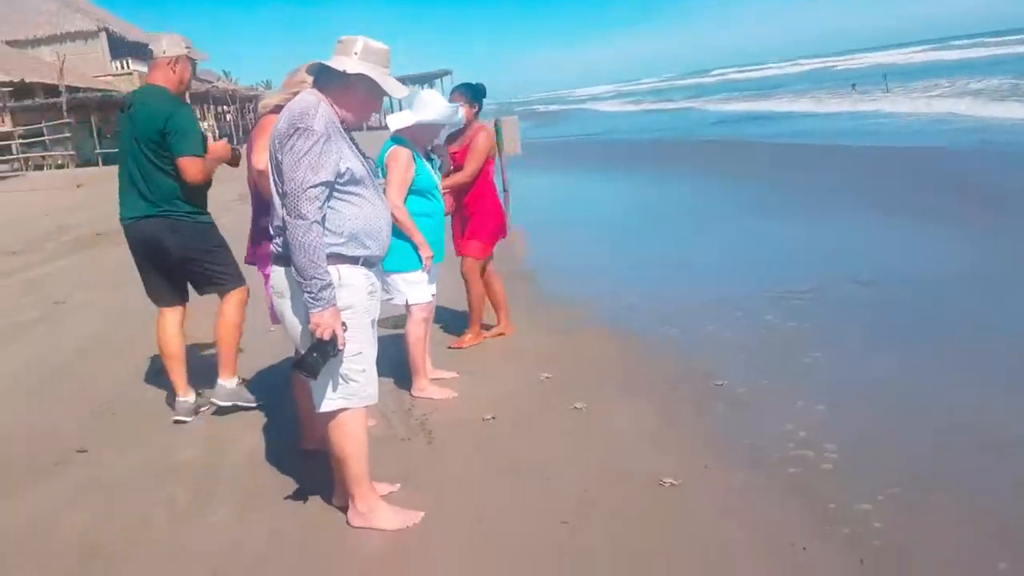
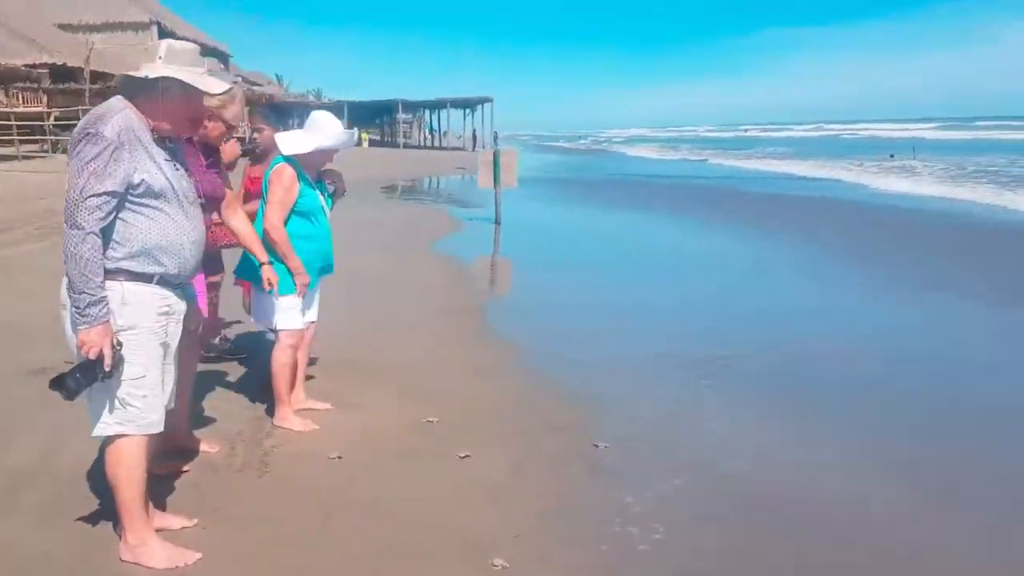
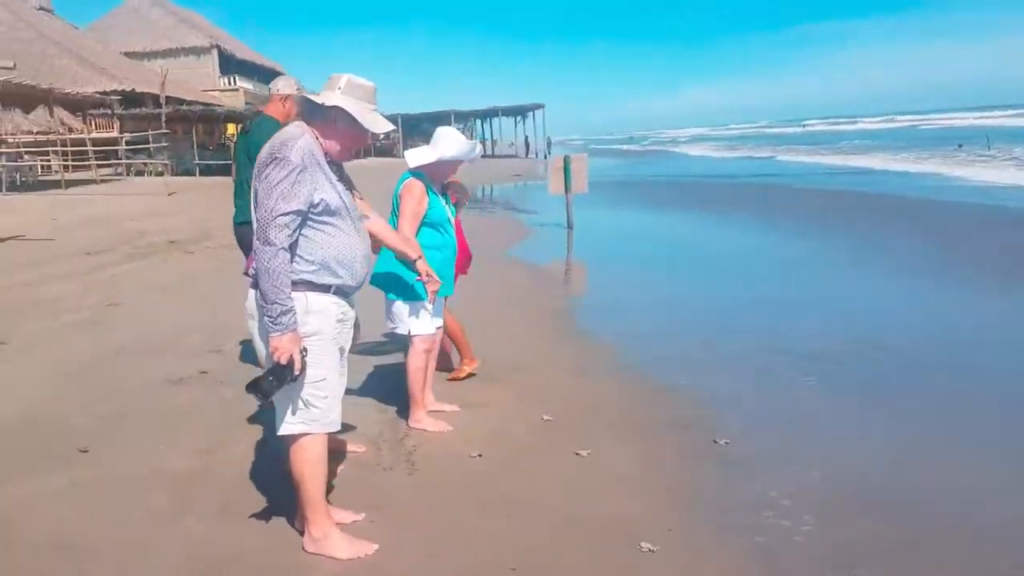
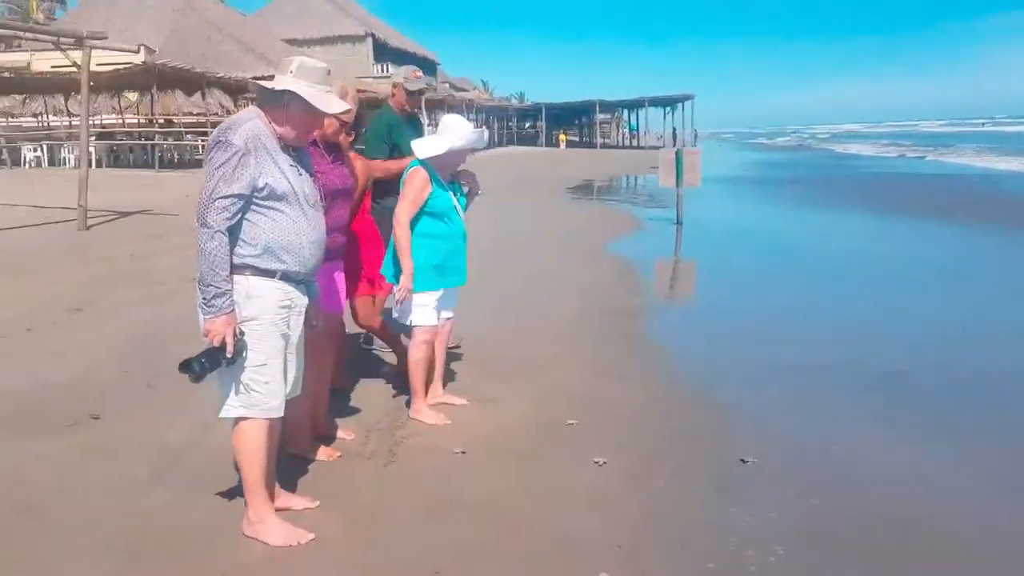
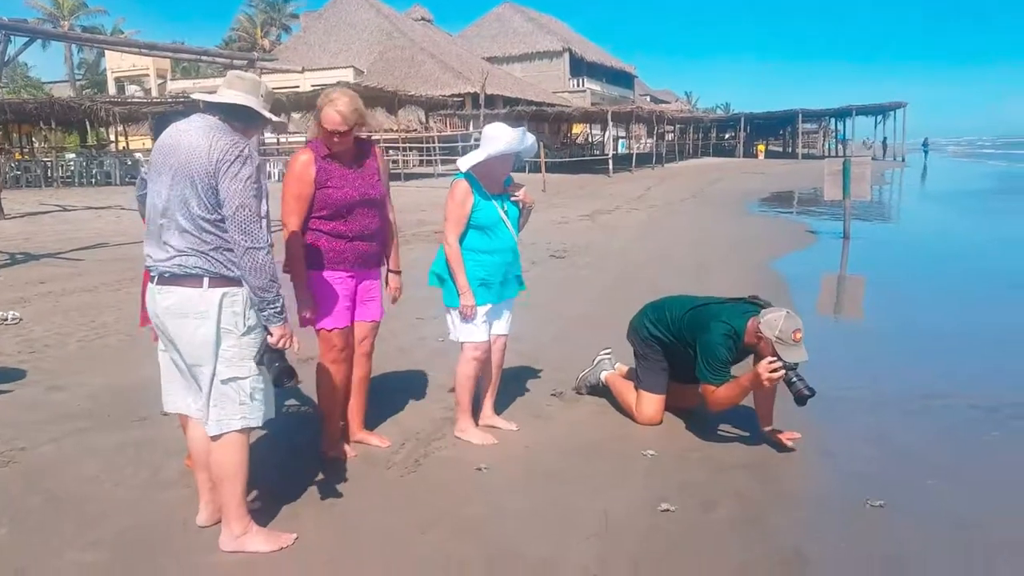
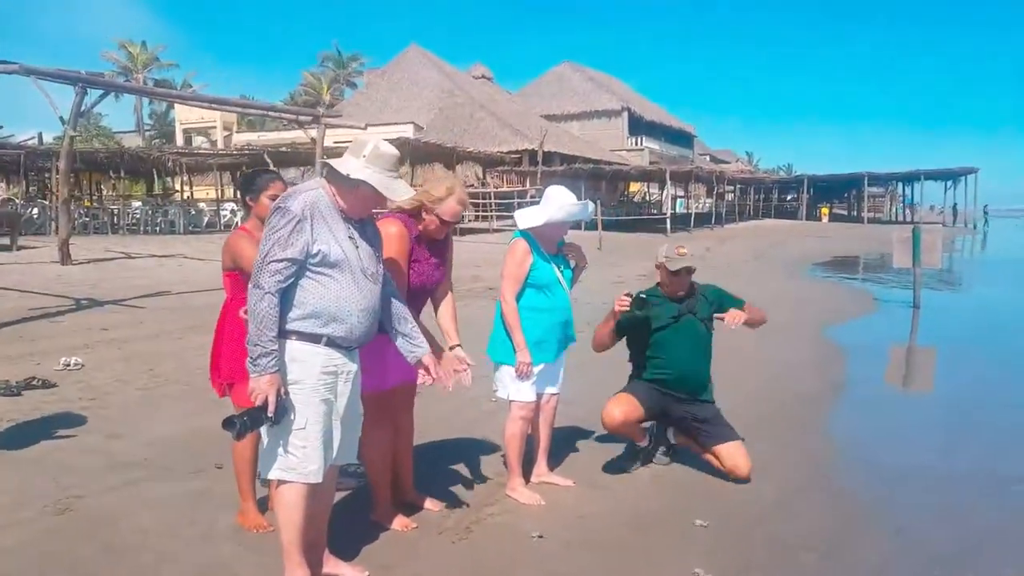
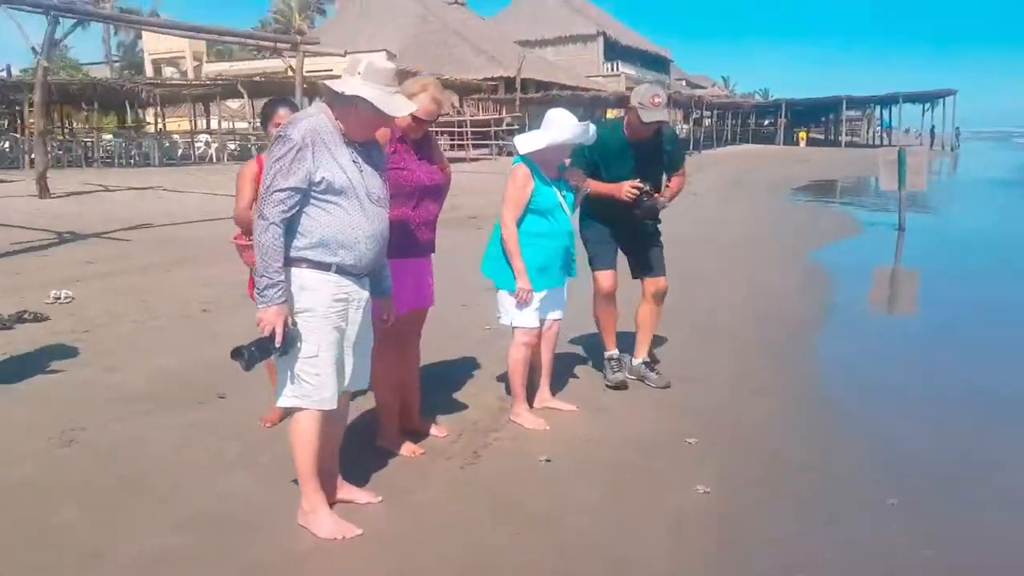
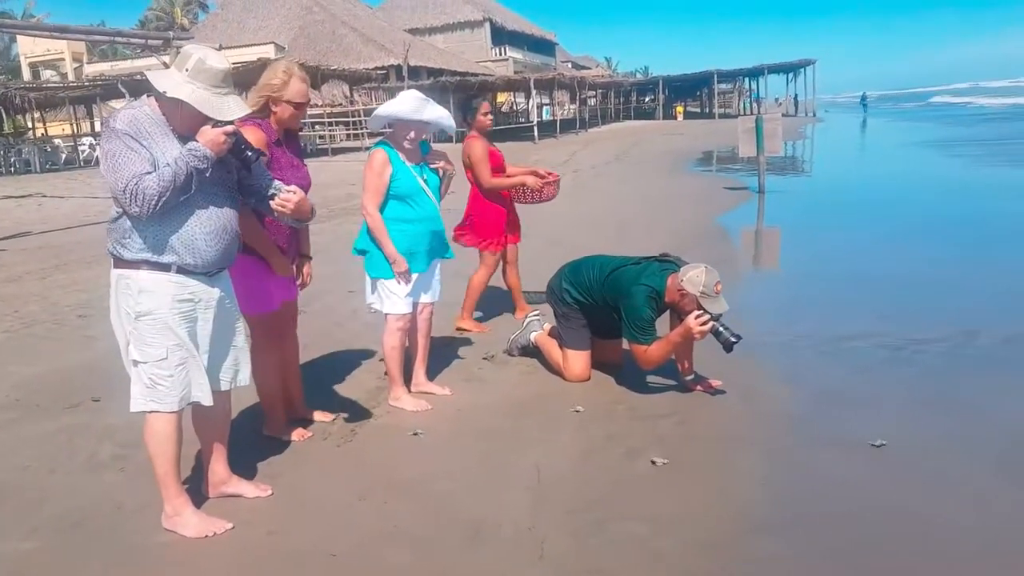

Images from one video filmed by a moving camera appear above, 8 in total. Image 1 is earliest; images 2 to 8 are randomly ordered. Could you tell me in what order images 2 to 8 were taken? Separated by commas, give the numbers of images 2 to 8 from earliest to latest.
3, 2, 4, 7, 6, 5, 8
